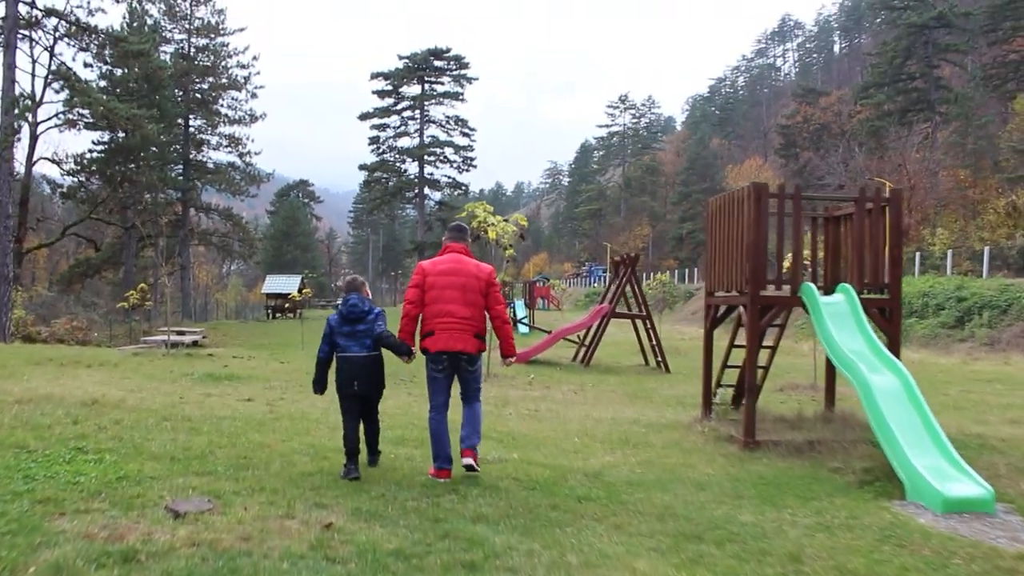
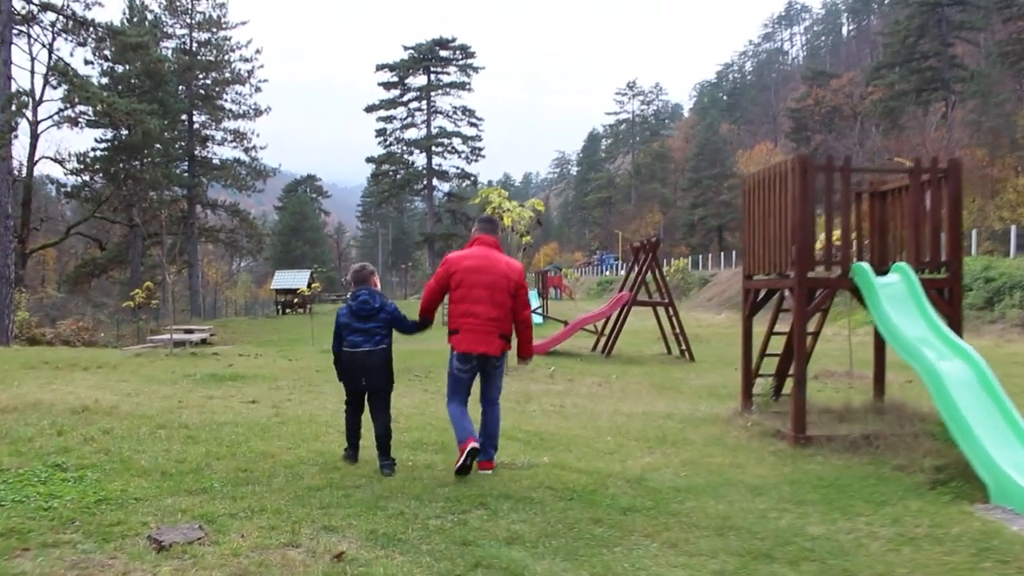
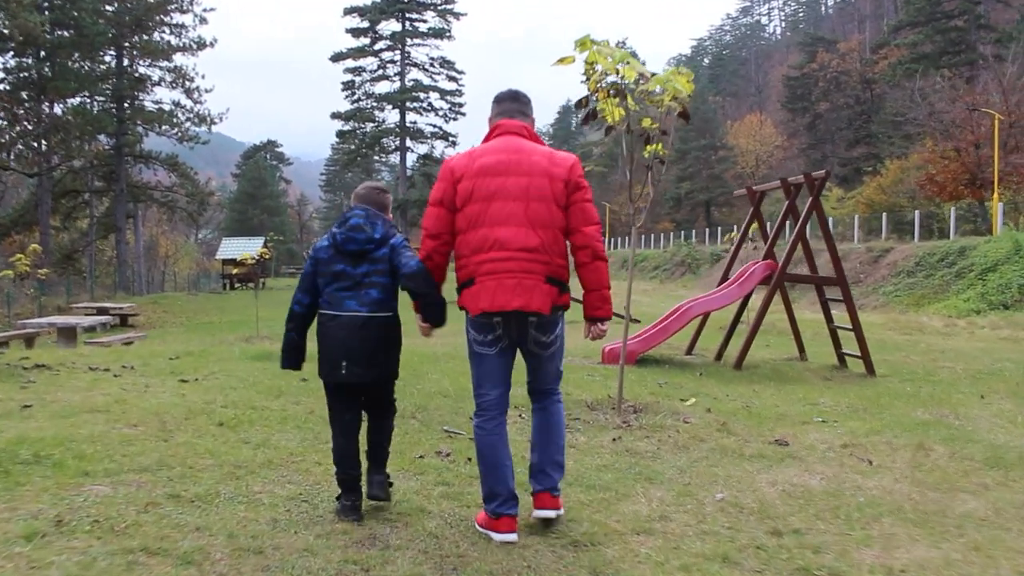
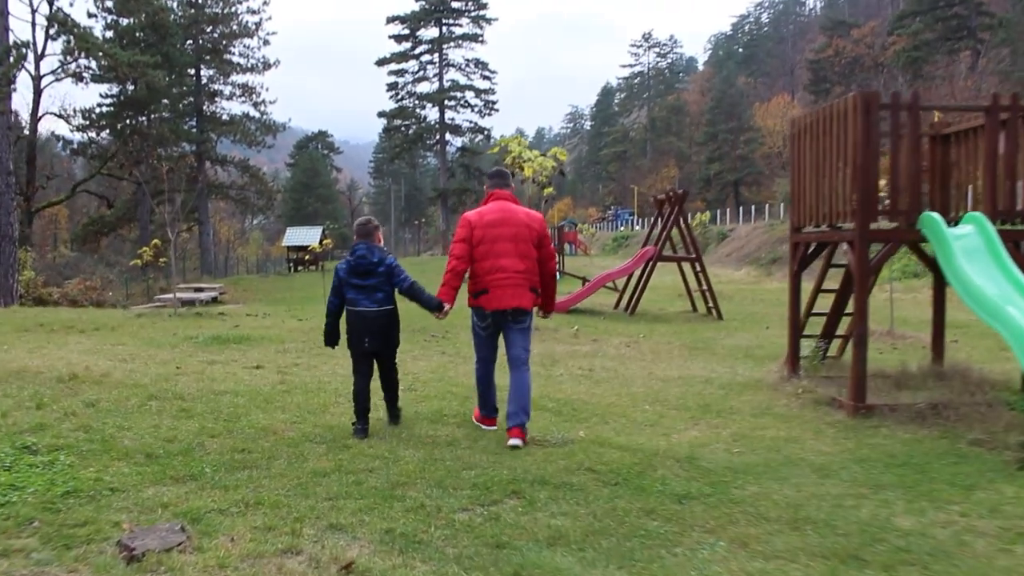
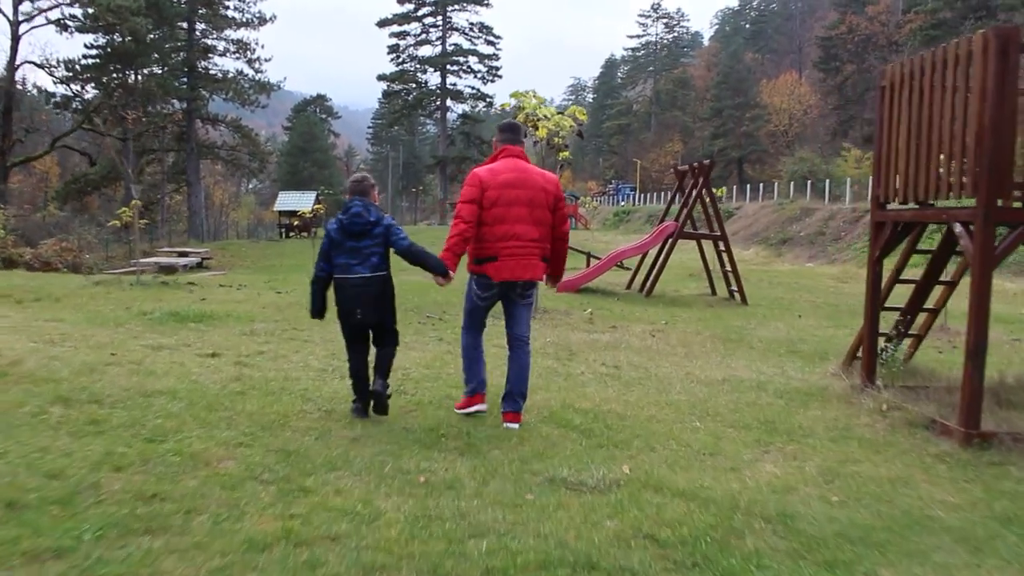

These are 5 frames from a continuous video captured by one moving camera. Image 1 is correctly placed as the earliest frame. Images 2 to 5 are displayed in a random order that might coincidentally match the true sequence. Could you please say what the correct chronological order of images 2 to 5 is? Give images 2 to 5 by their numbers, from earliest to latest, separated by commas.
2, 4, 5, 3
